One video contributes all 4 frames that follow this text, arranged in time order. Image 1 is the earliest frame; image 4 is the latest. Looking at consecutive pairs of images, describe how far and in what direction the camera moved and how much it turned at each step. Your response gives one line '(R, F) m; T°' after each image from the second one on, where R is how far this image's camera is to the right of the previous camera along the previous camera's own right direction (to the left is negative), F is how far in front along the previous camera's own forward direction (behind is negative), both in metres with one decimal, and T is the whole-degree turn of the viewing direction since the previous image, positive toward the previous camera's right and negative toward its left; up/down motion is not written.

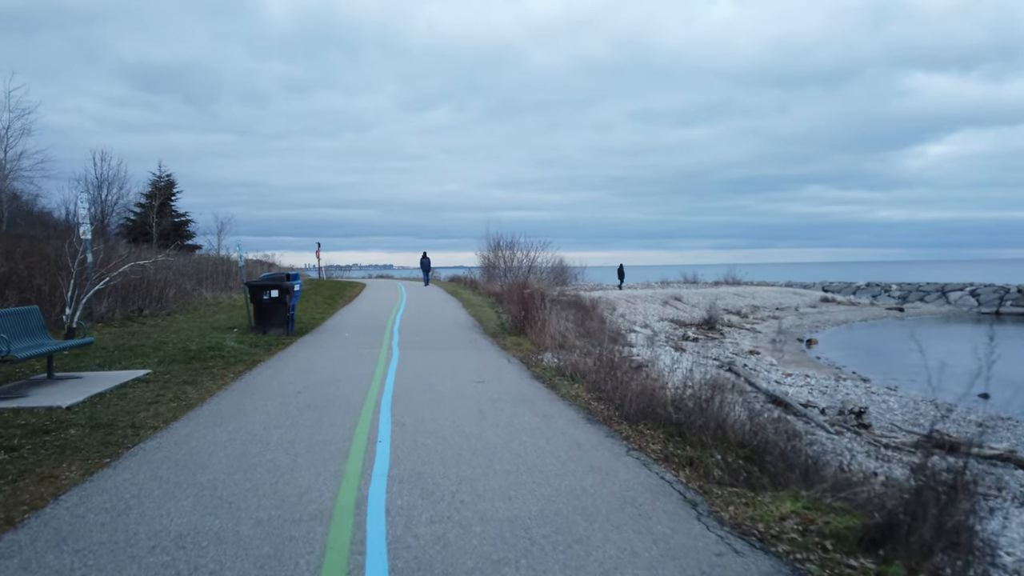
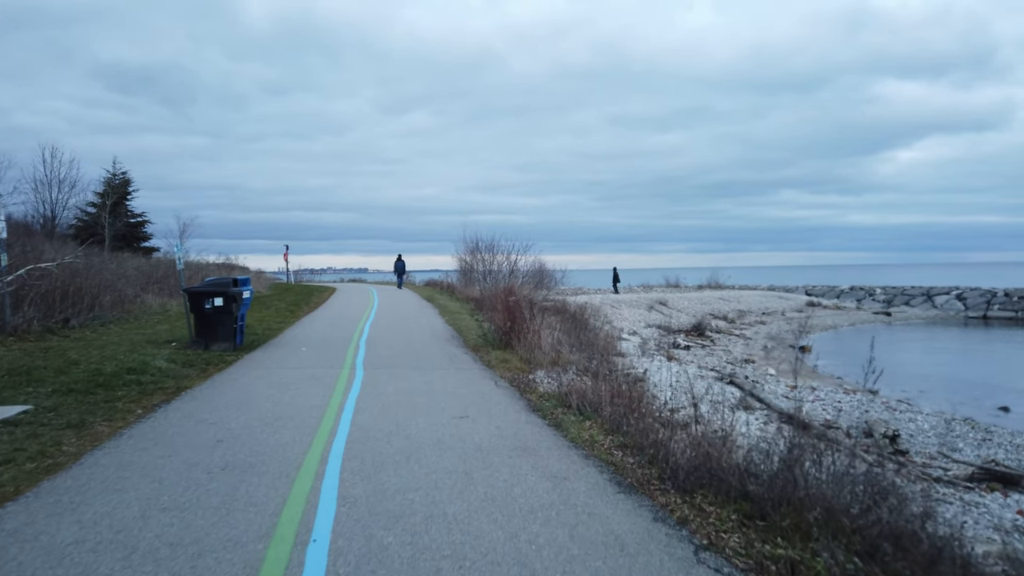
(-0.2, +2.2) m; +2°
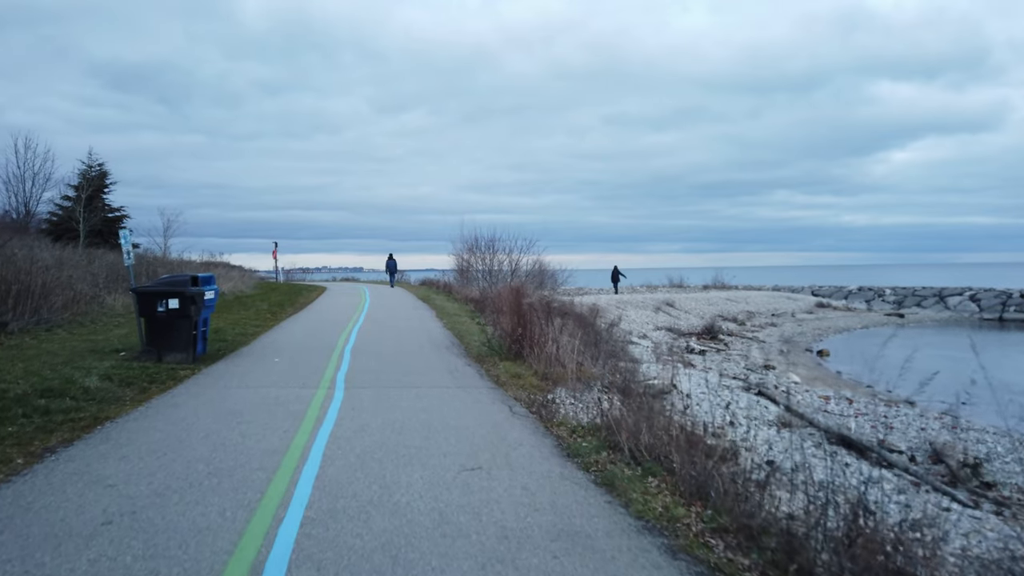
(-0.3, +2.2) m; 0°
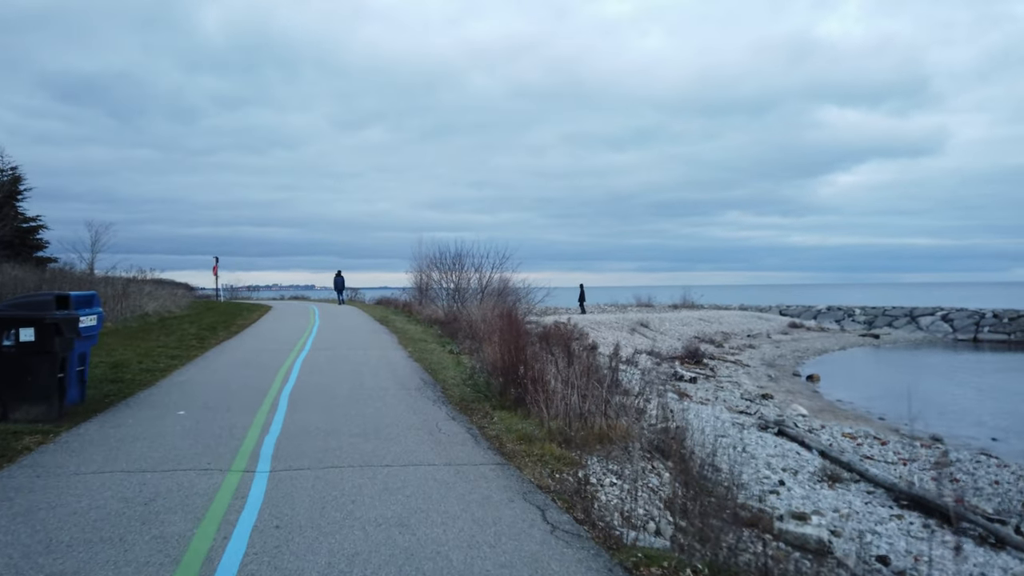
(-0.5, +3.2) m; +3°
